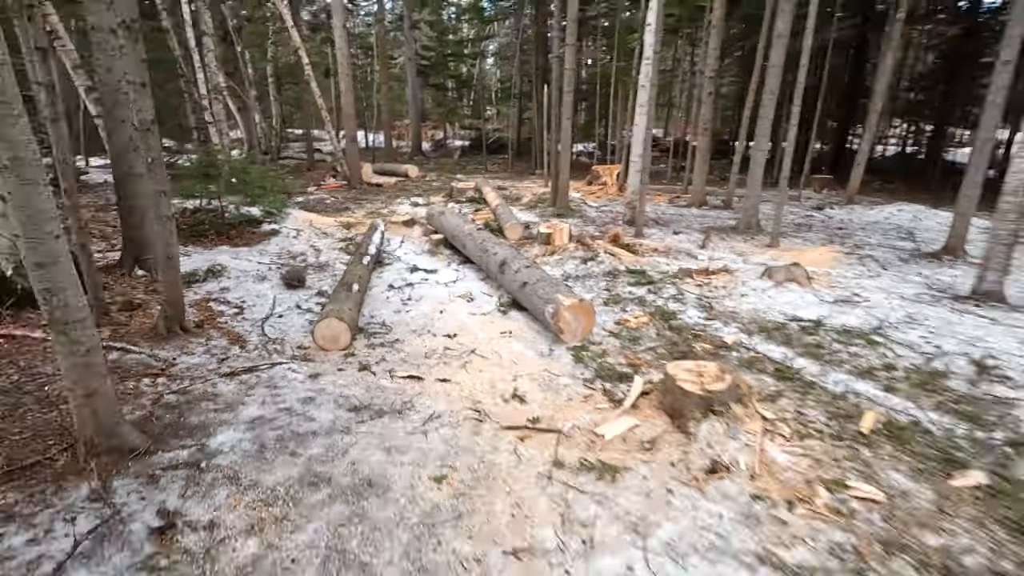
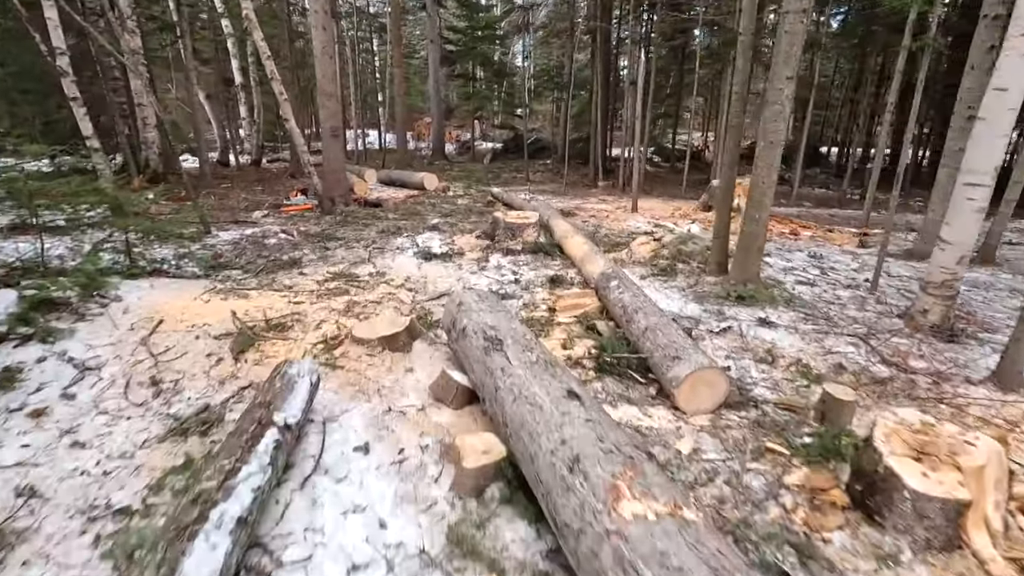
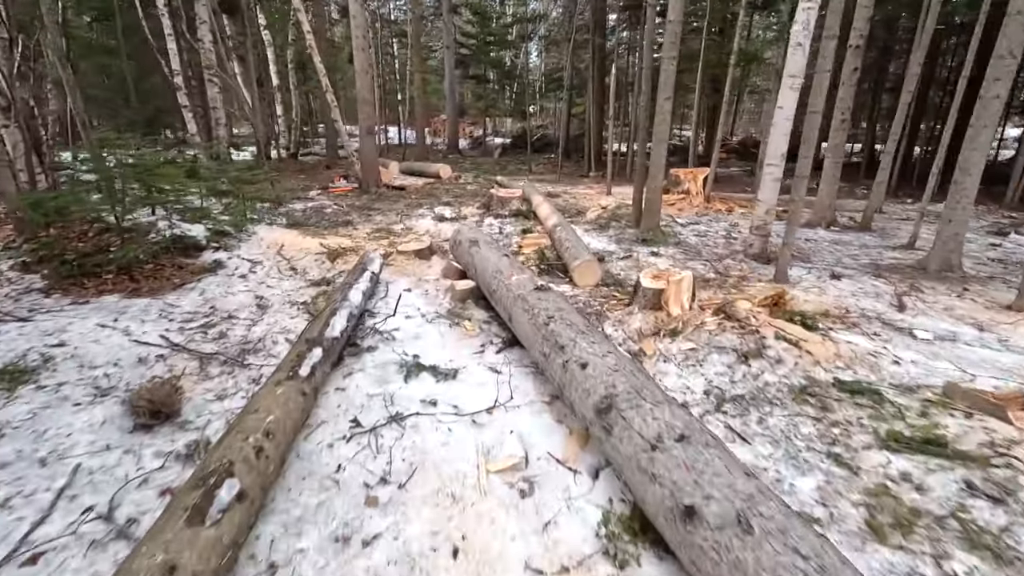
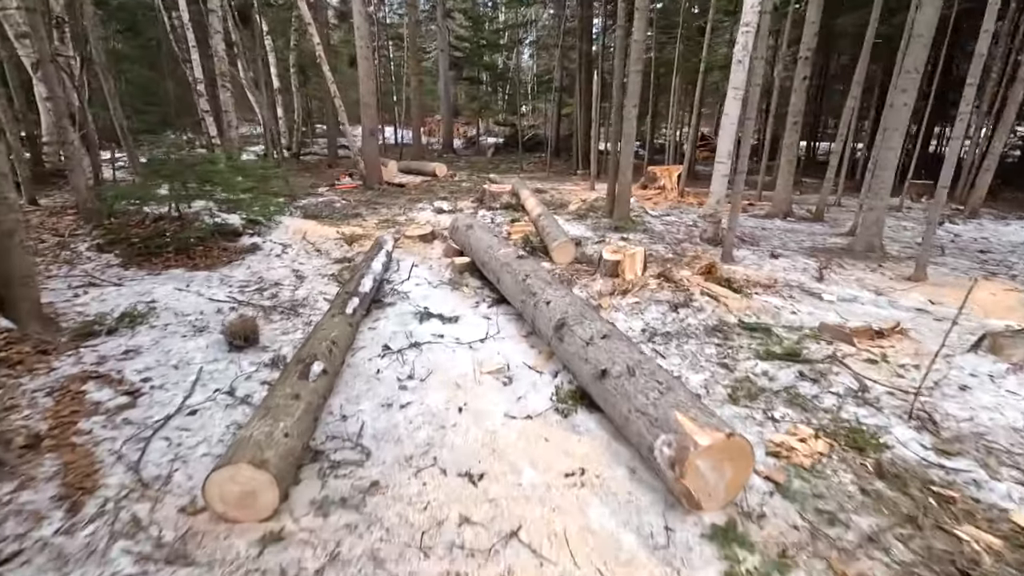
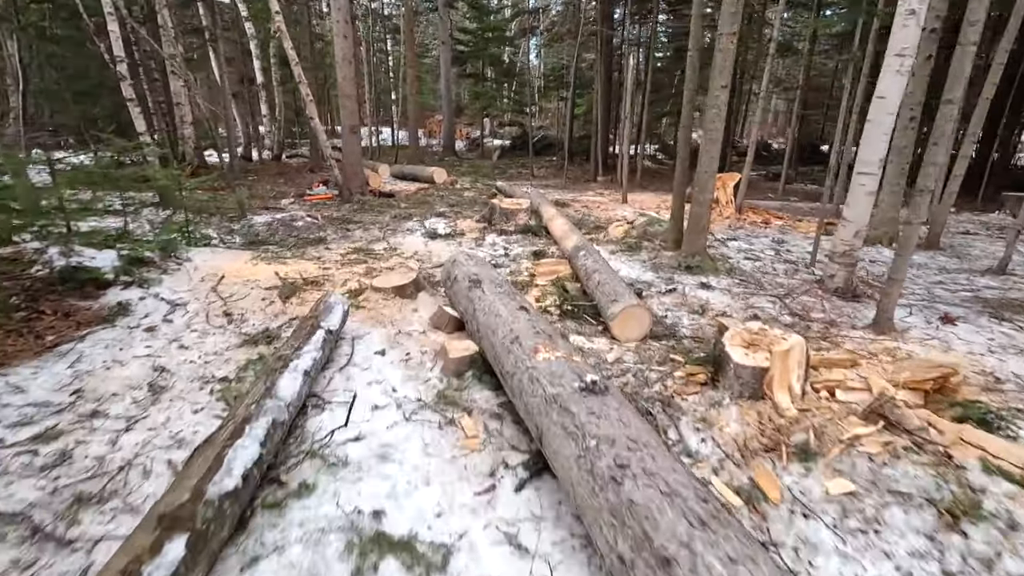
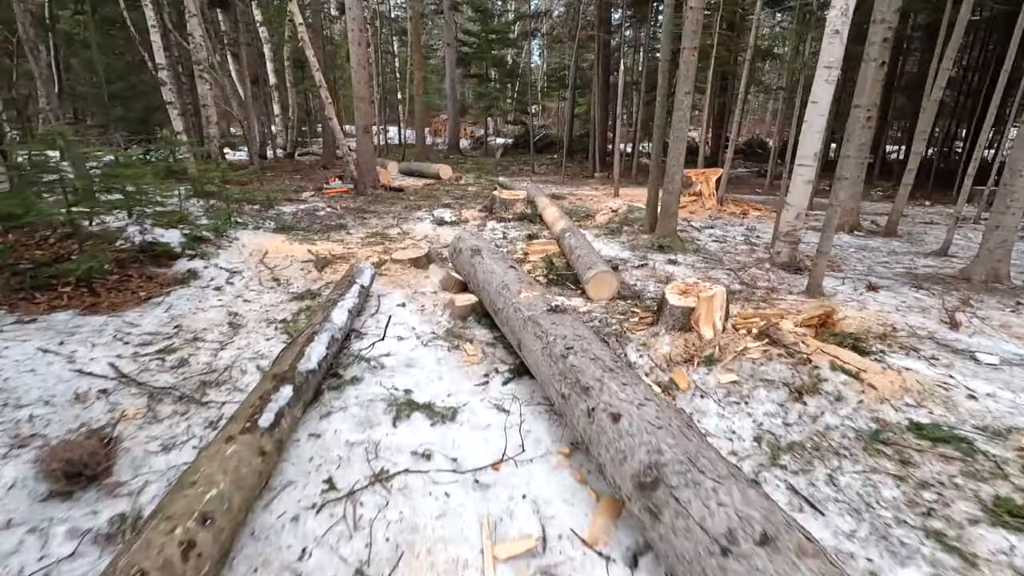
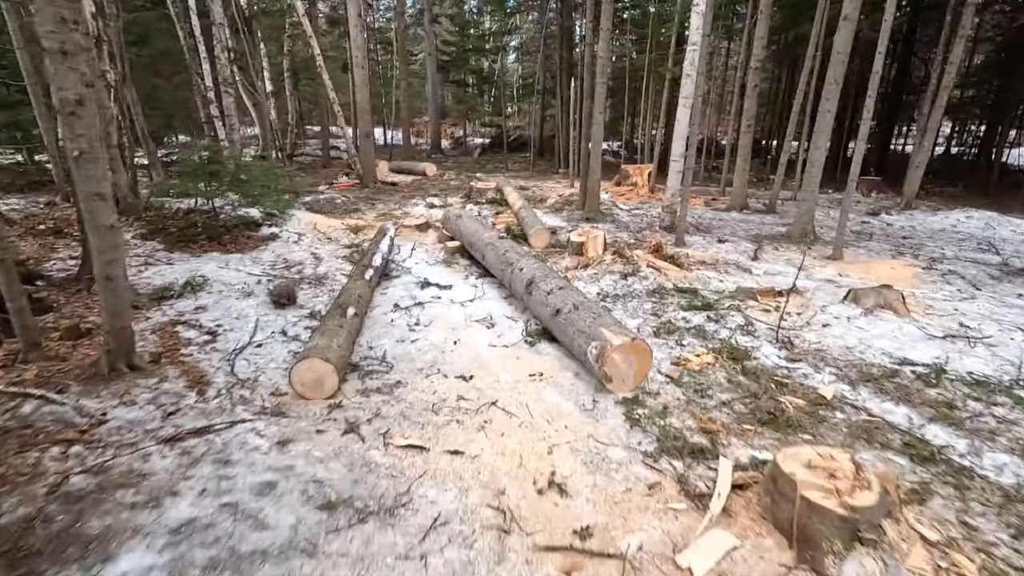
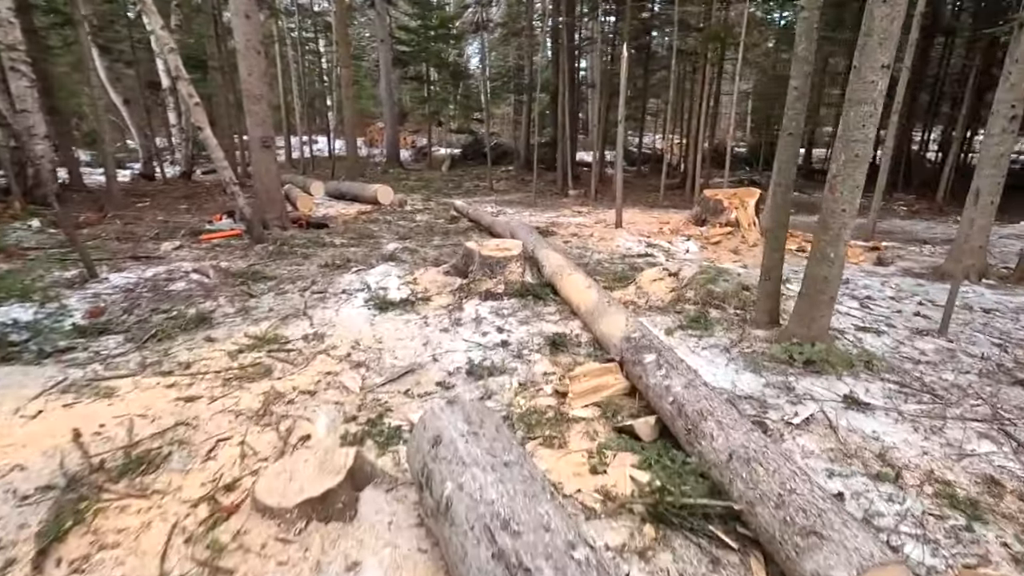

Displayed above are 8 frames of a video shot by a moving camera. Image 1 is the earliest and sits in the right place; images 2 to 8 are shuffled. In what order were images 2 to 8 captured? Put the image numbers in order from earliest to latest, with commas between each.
7, 4, 3, 6, 5, 2, 8
